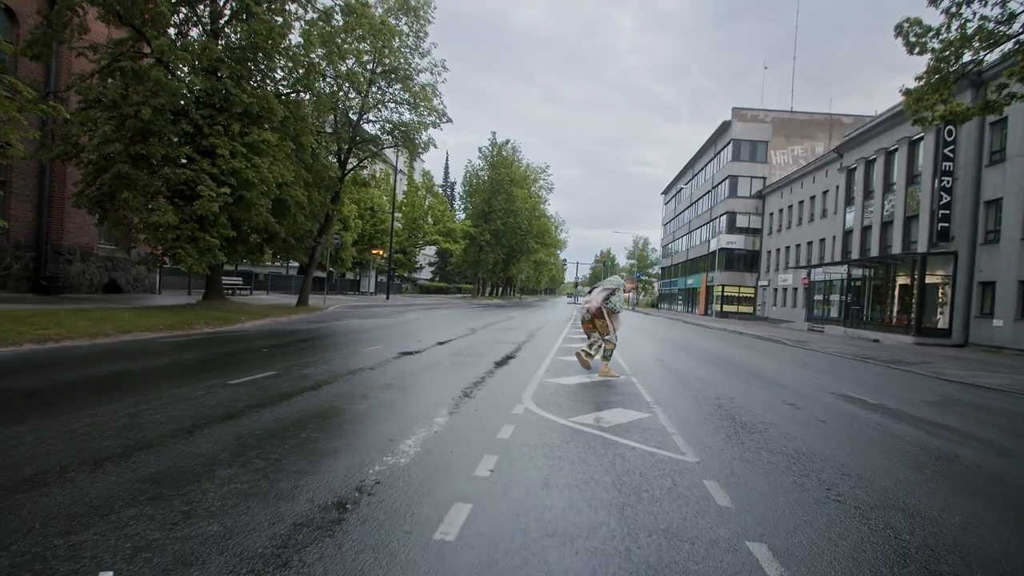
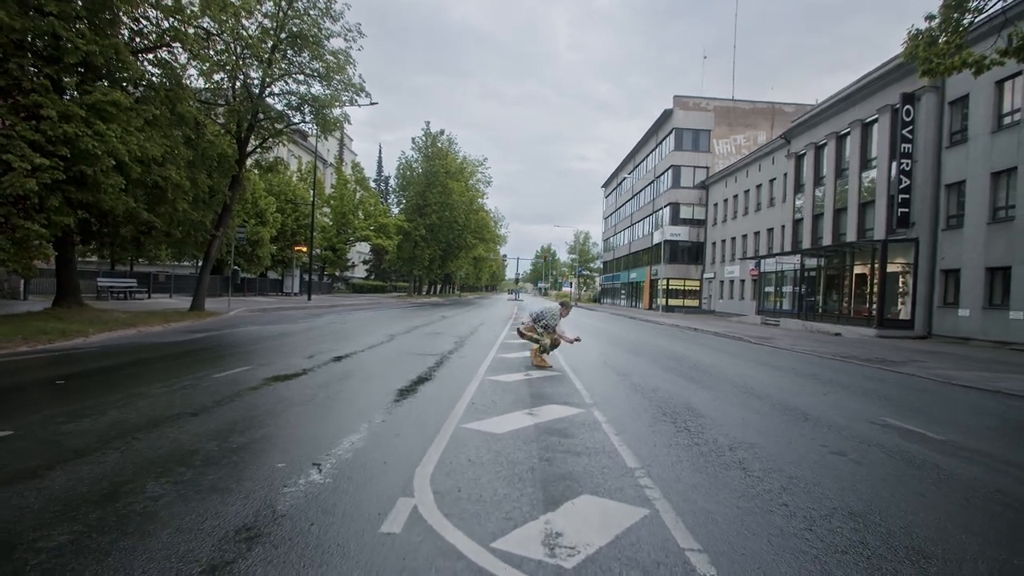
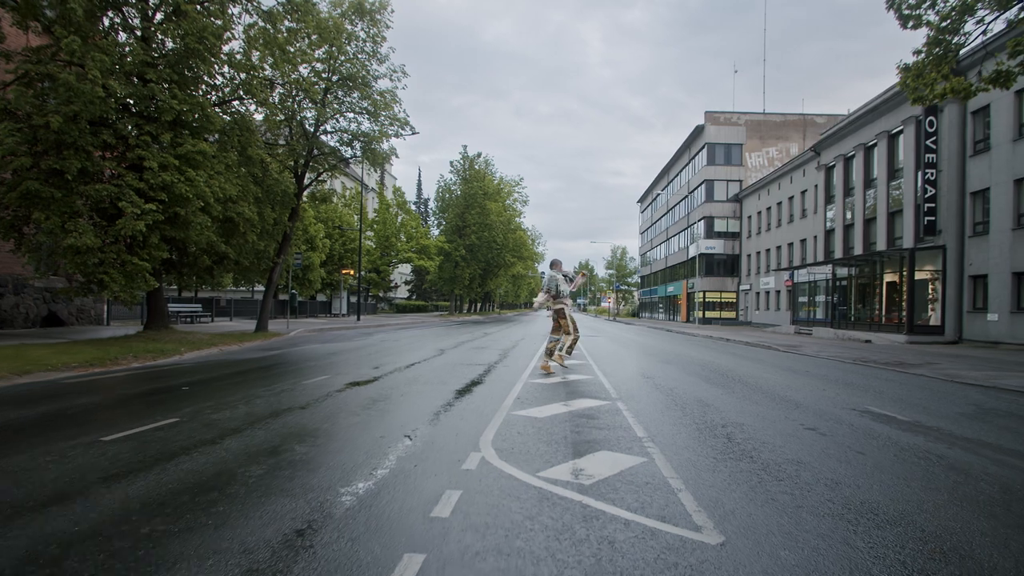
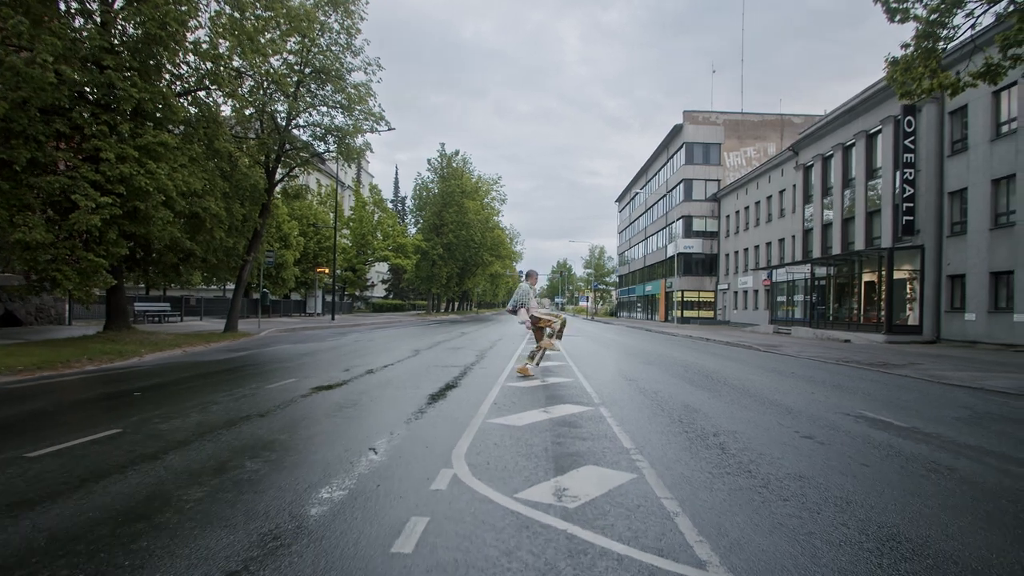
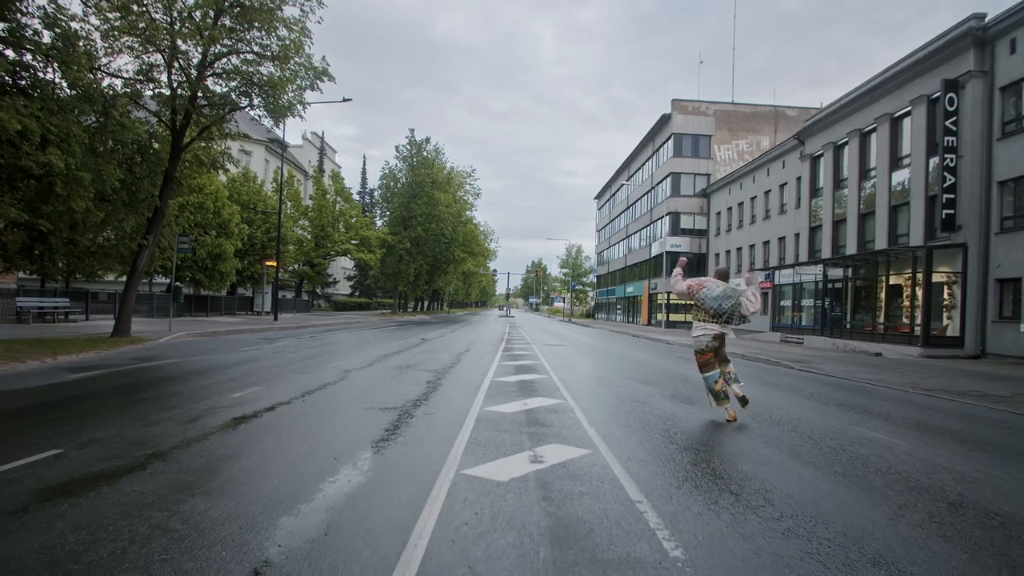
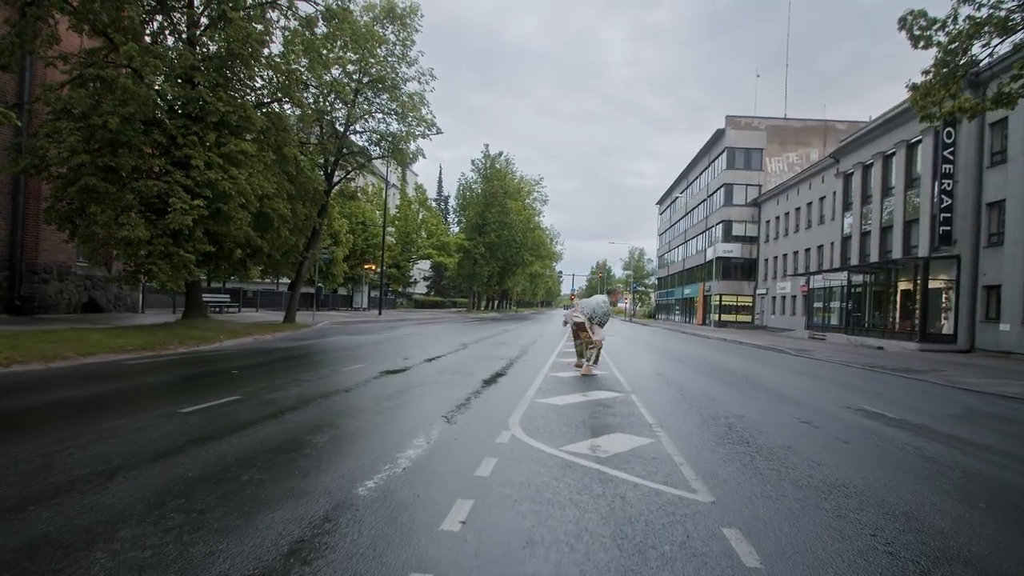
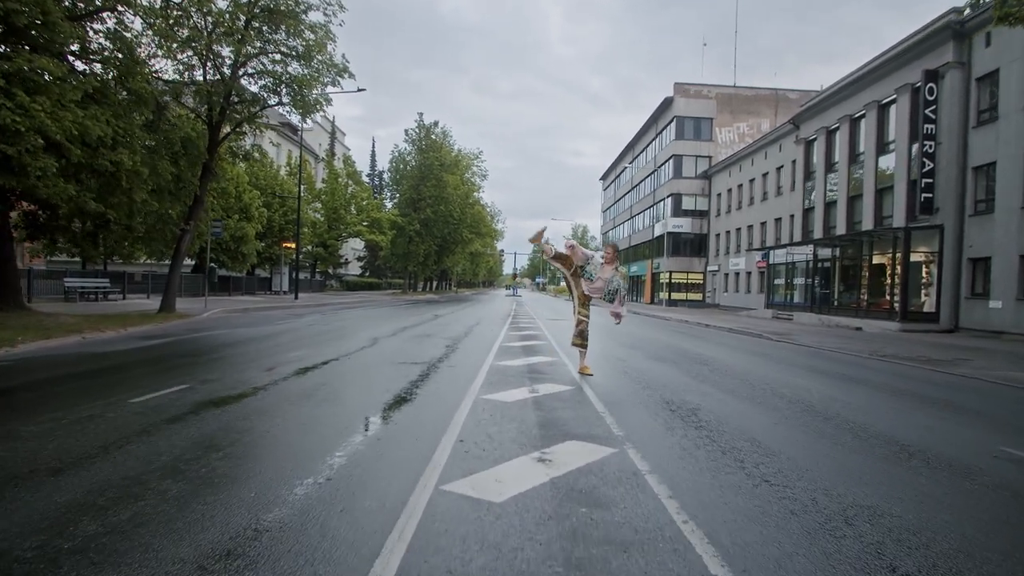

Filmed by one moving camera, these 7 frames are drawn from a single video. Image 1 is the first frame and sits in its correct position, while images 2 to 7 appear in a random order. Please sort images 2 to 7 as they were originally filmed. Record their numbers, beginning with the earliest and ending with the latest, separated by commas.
6, 3, 4, 2, 7, 5
